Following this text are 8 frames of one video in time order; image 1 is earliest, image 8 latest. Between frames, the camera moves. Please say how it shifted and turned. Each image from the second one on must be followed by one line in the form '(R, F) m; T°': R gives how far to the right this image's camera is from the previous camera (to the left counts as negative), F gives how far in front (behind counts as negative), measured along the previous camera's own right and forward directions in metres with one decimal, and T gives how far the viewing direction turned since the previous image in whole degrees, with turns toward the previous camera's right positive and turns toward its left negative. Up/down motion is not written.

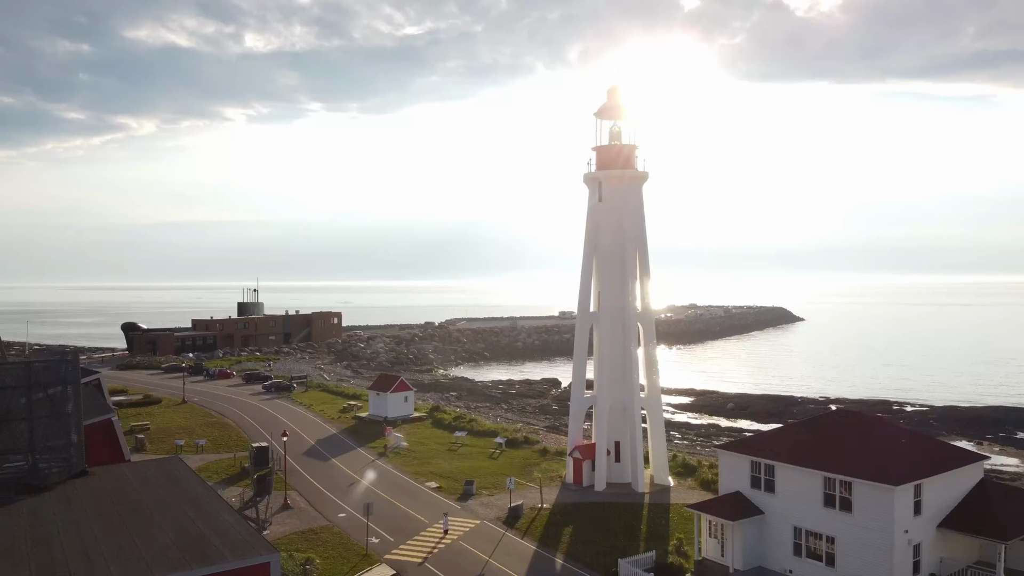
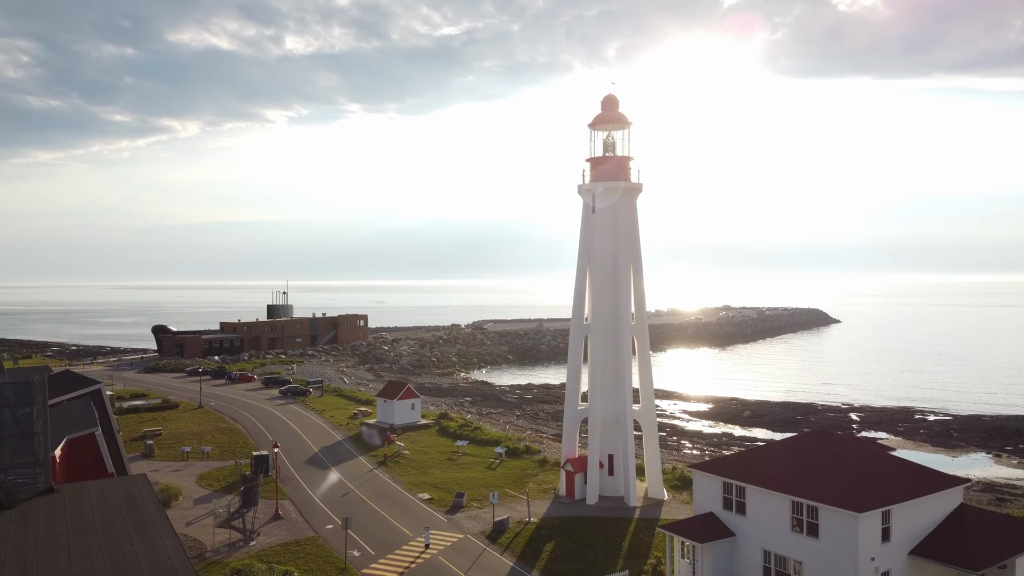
(+1.4, 0.0) m; -3°
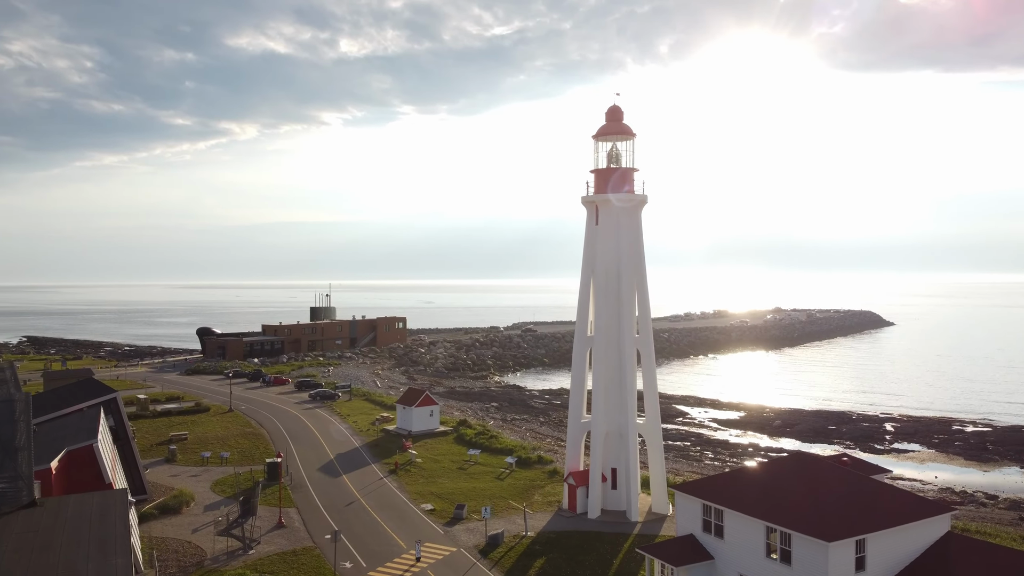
(+1.6, 0.0) m; -4°
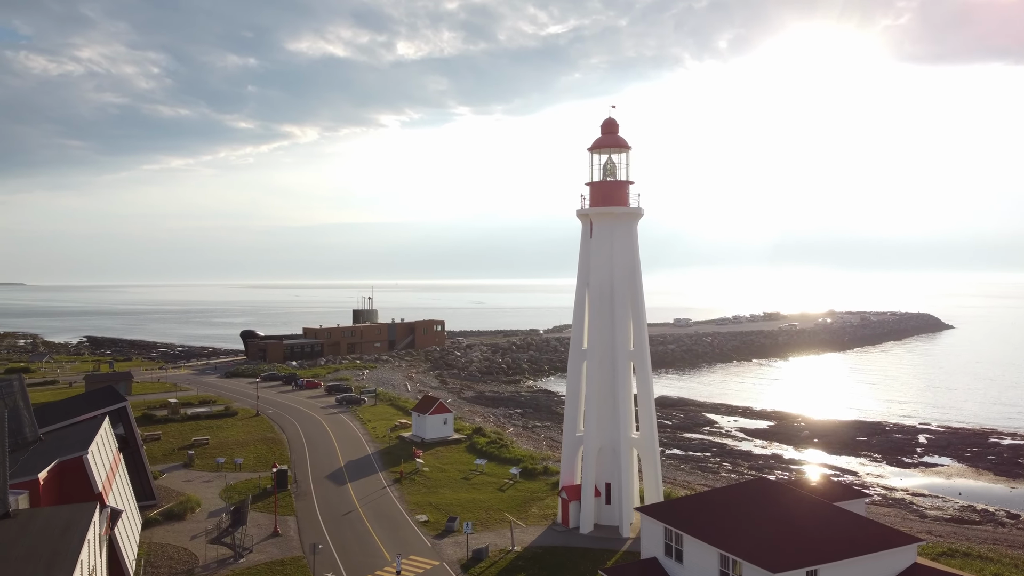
(+2.0, 0.0) m; -4°
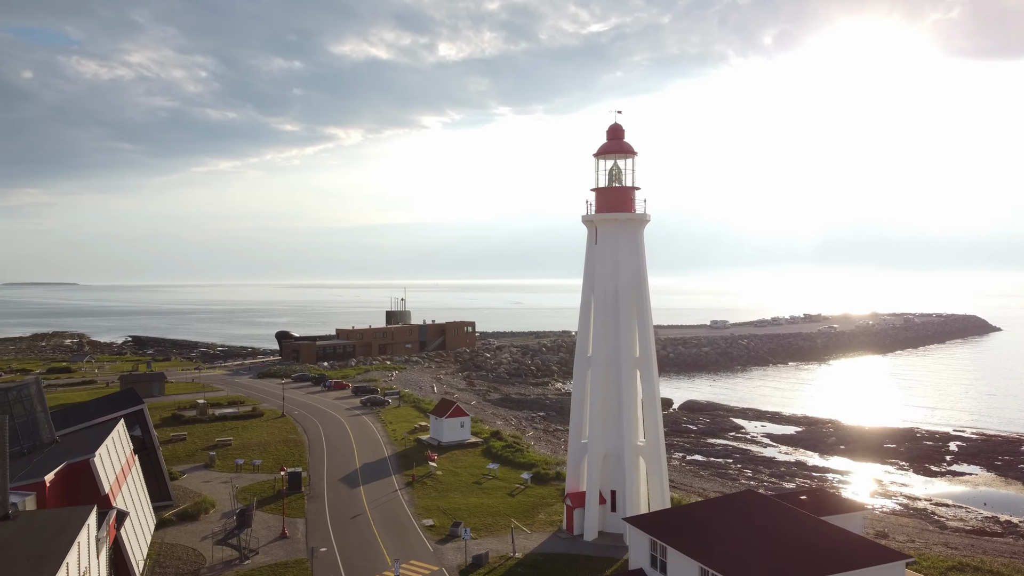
(+1.2, 0.0) m; -3°
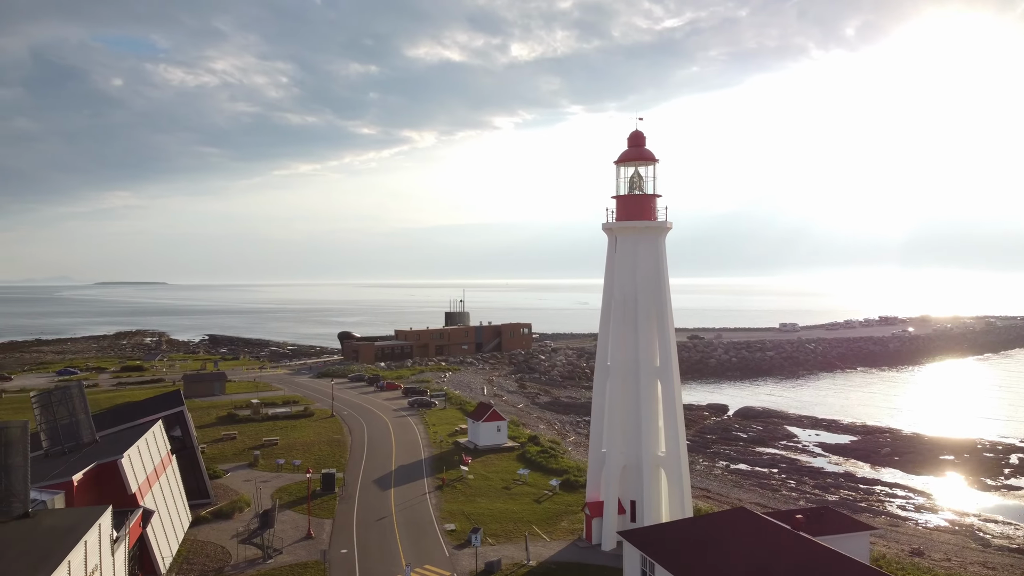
(+1.7, -0.1) m; -5°
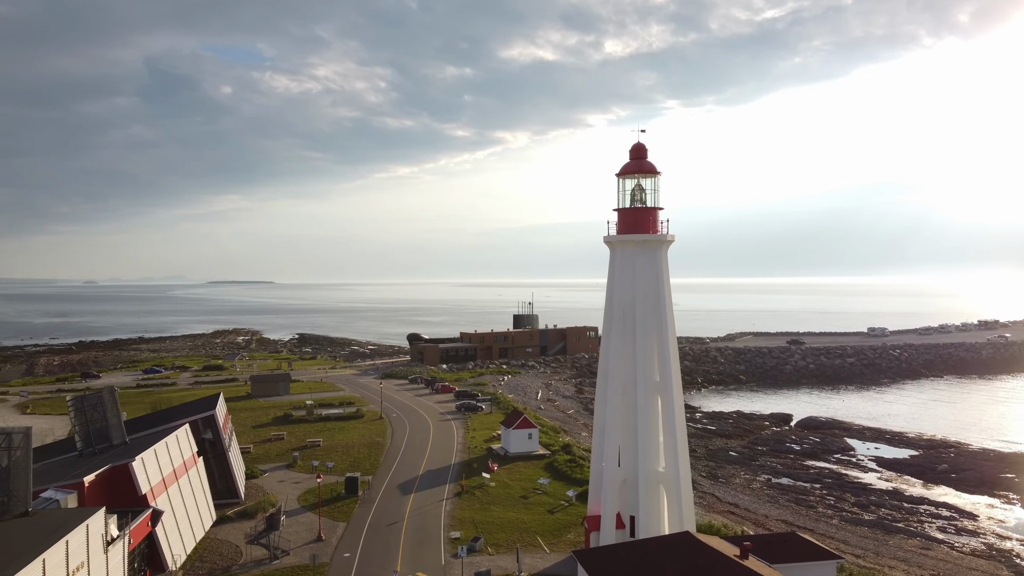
(+3.0, -0.1) m; -7°
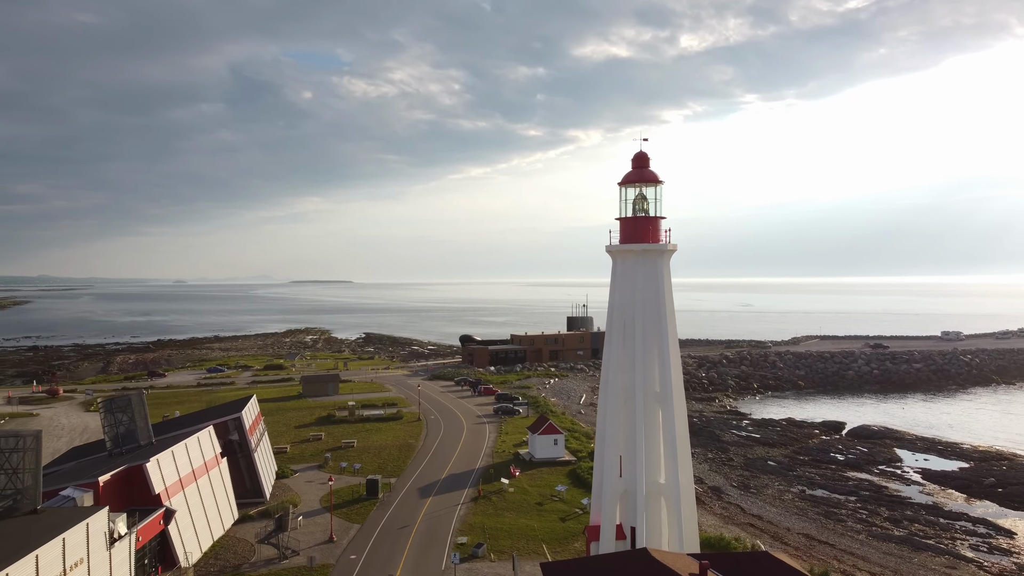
(+2.3, -0.1) m; -5°
